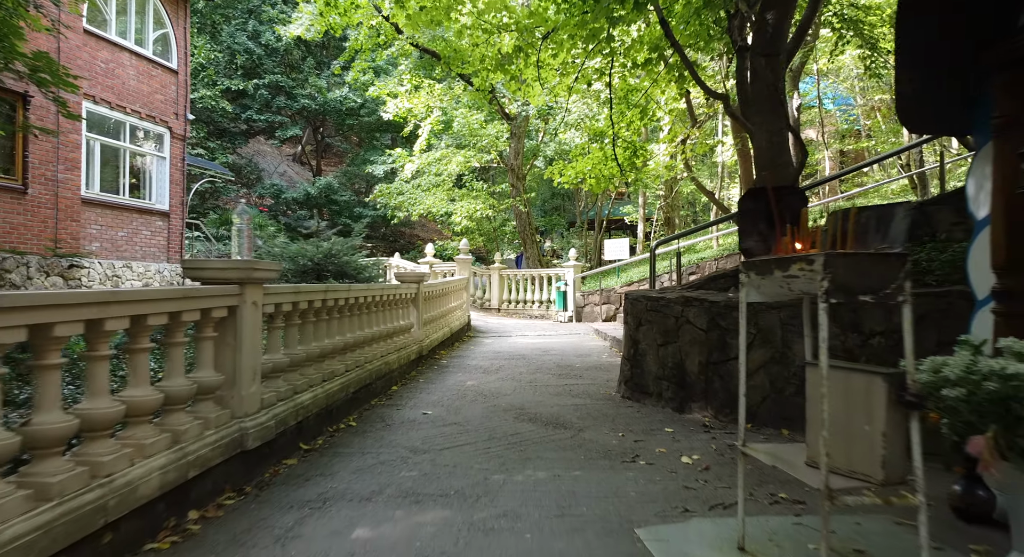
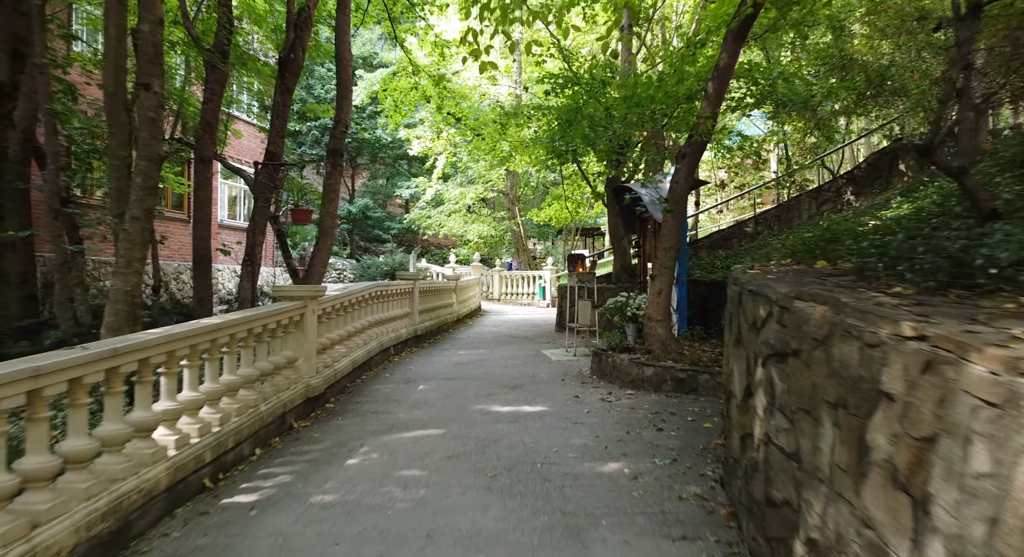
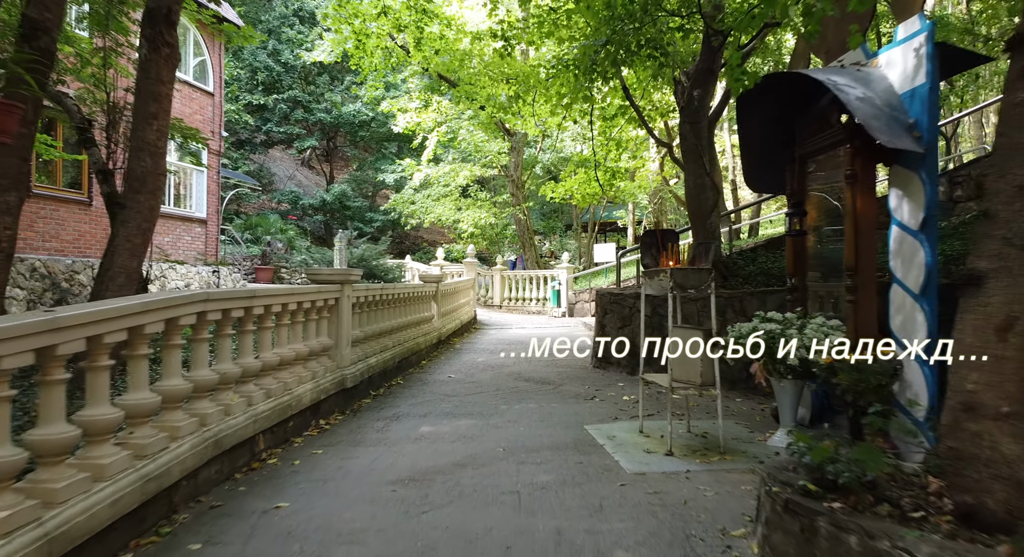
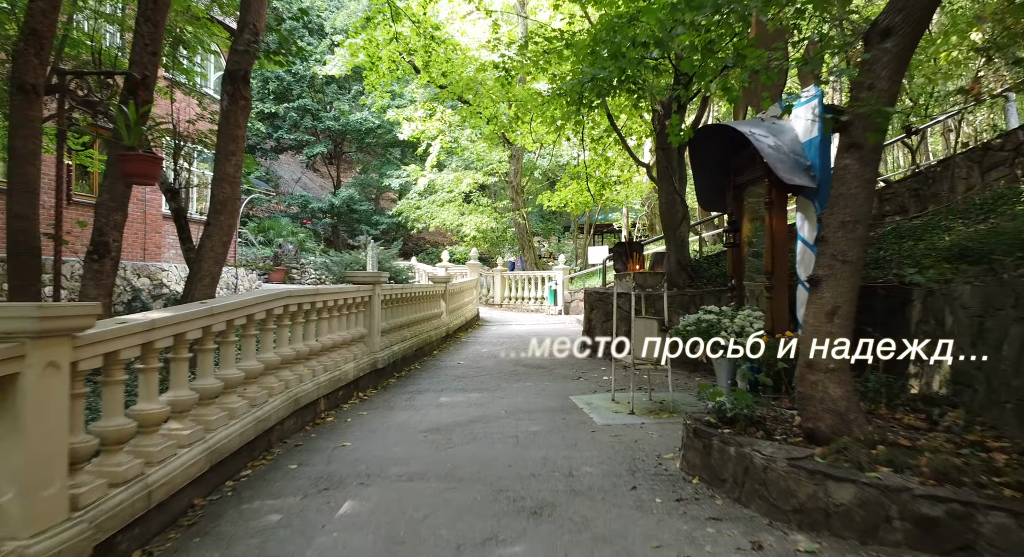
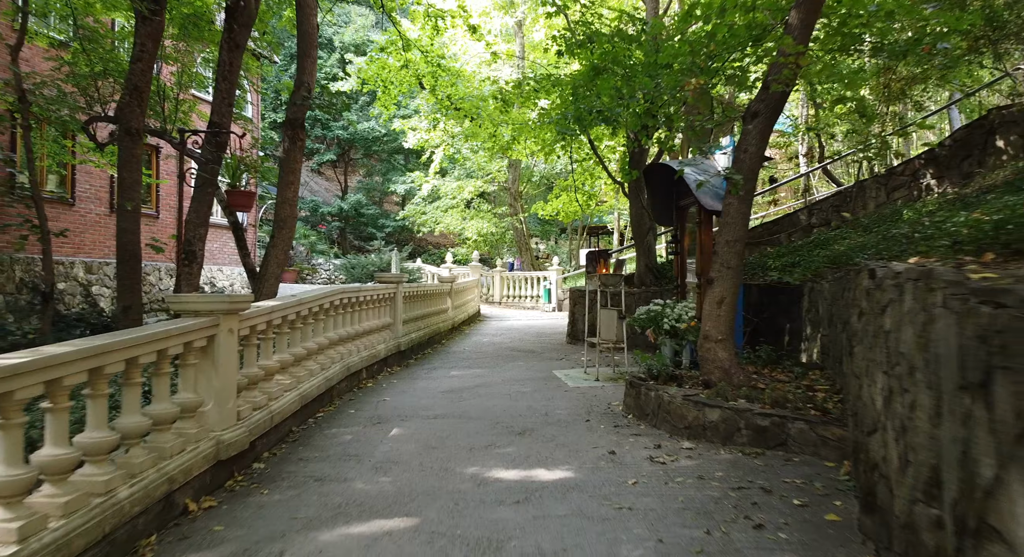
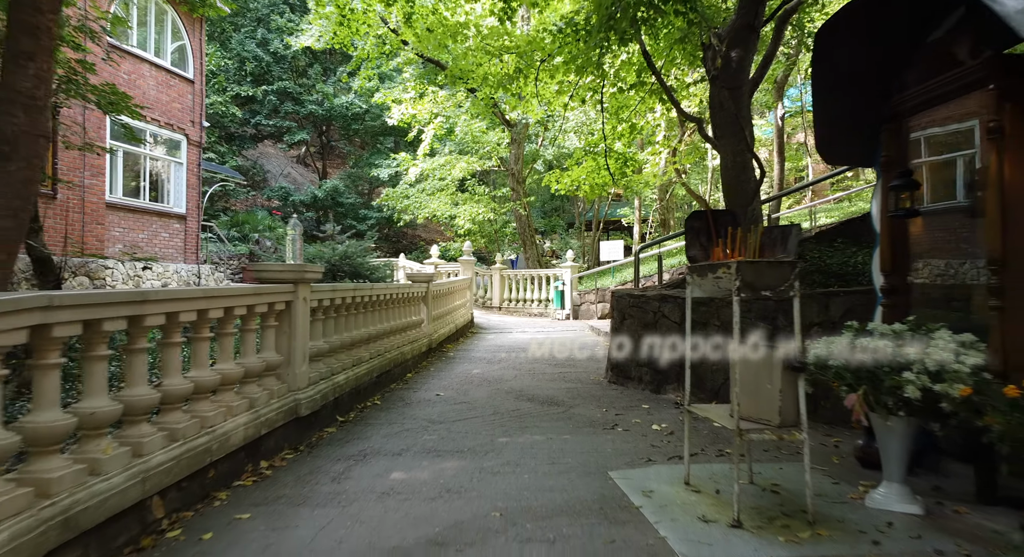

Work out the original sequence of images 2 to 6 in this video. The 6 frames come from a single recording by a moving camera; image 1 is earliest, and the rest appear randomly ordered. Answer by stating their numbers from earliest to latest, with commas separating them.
6, 3, 4, 5, 2
